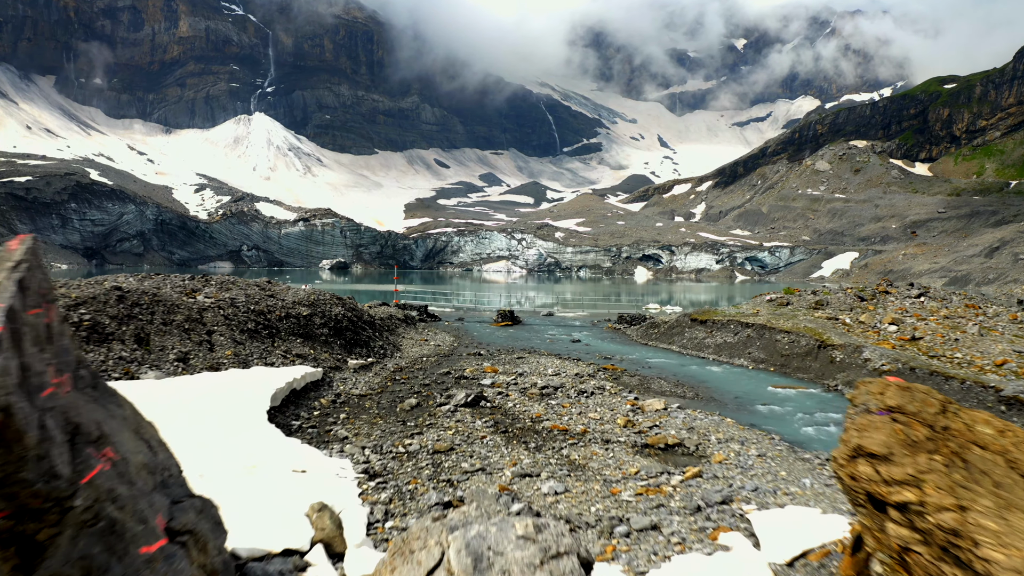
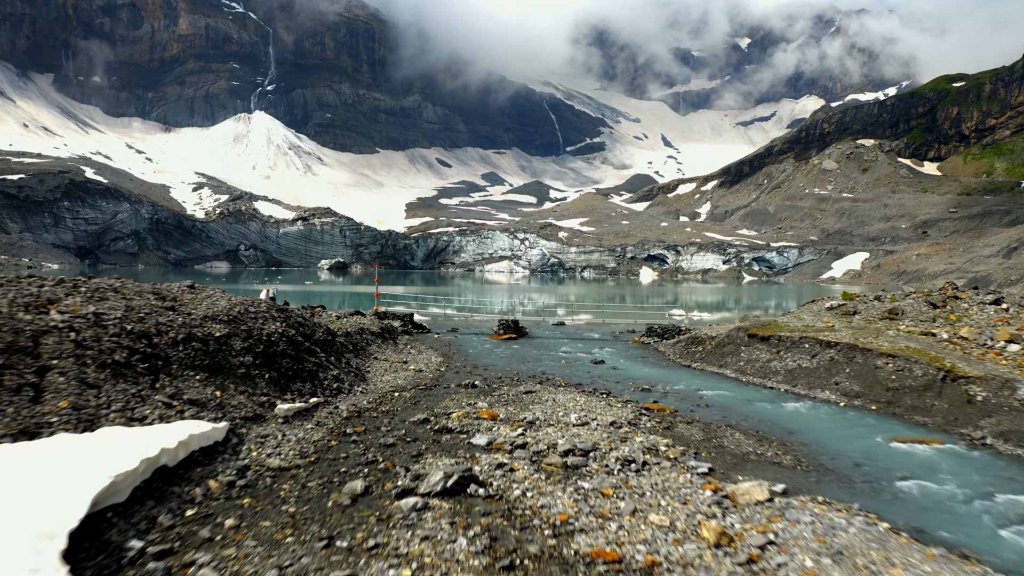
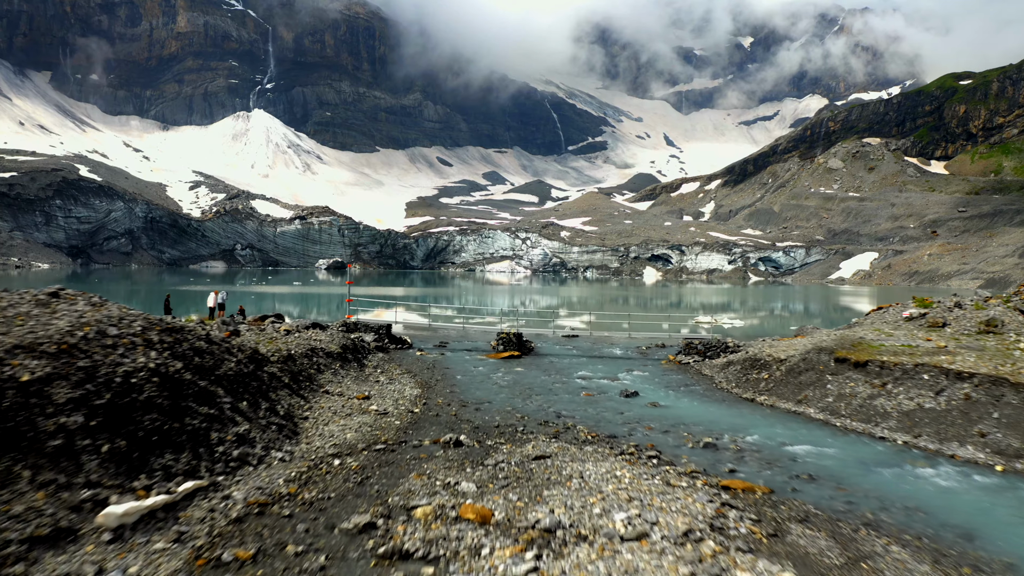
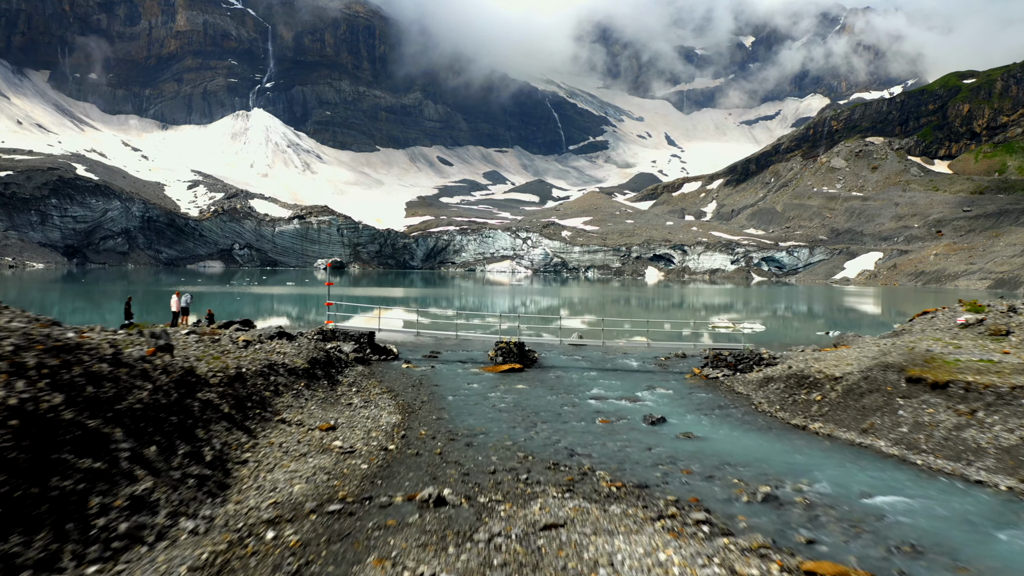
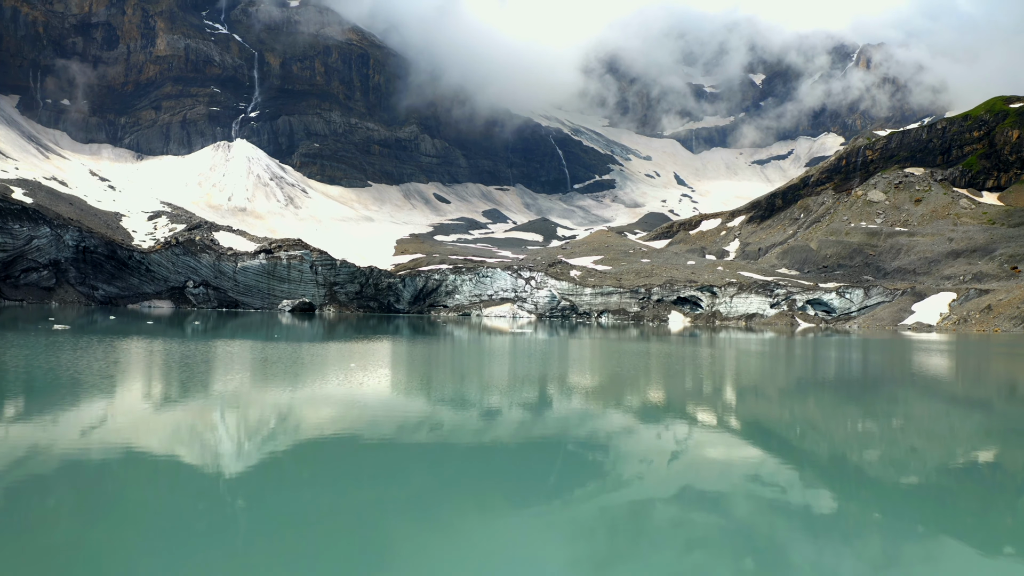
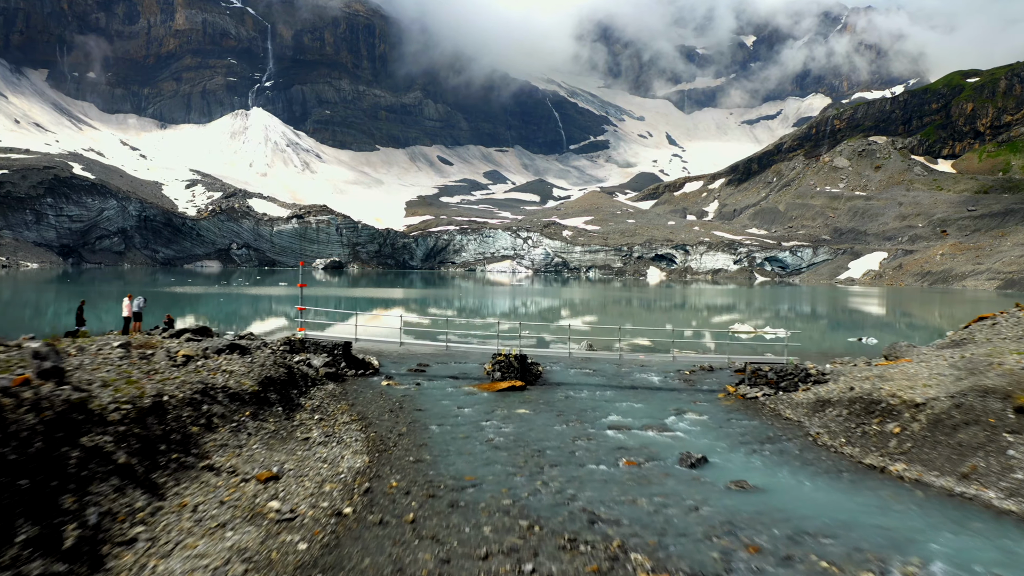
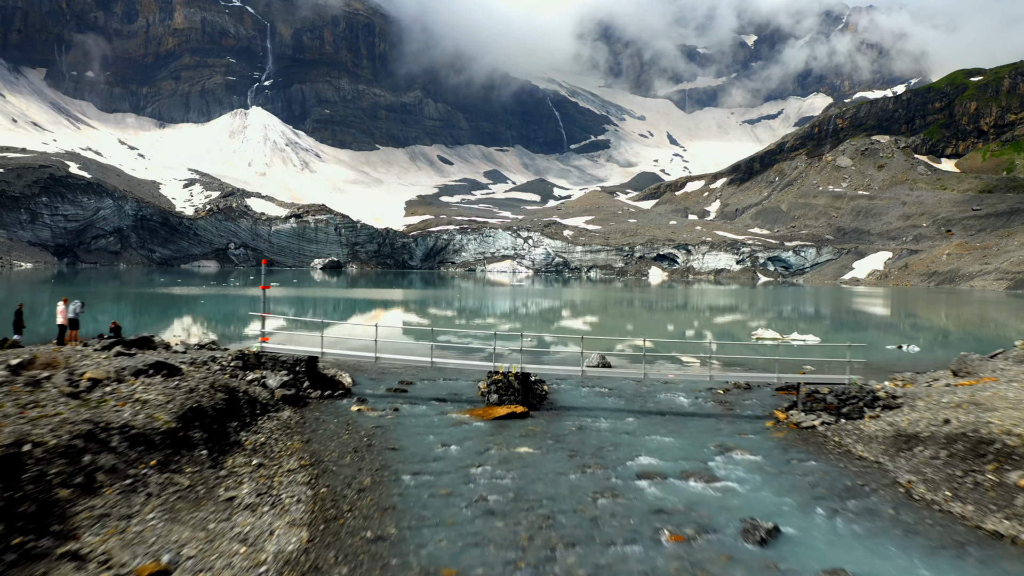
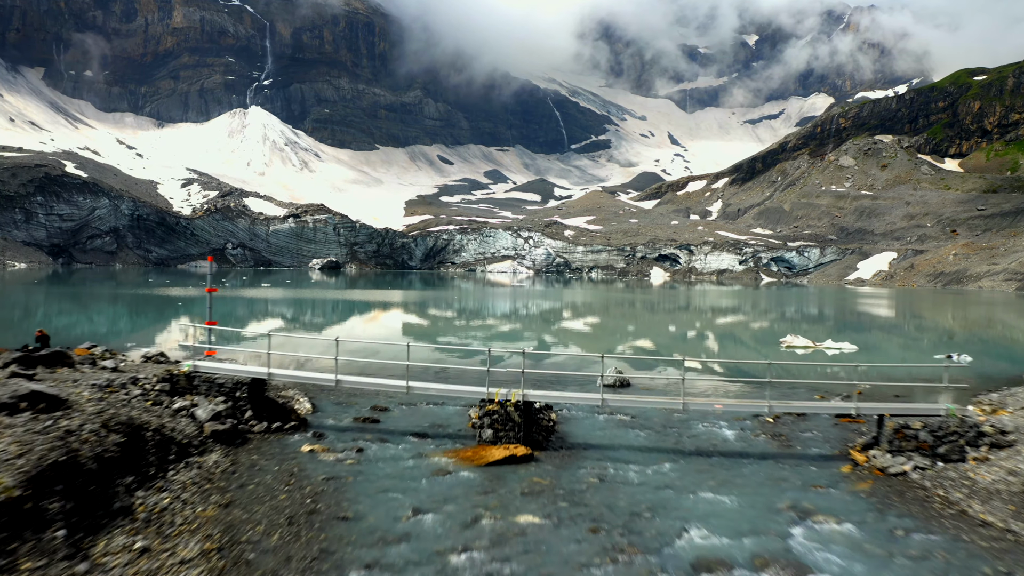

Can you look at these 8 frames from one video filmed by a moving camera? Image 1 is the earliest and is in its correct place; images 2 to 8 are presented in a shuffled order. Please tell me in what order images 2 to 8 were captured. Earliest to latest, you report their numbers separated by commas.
2, 3, 4, 6, 7, 8, 5
